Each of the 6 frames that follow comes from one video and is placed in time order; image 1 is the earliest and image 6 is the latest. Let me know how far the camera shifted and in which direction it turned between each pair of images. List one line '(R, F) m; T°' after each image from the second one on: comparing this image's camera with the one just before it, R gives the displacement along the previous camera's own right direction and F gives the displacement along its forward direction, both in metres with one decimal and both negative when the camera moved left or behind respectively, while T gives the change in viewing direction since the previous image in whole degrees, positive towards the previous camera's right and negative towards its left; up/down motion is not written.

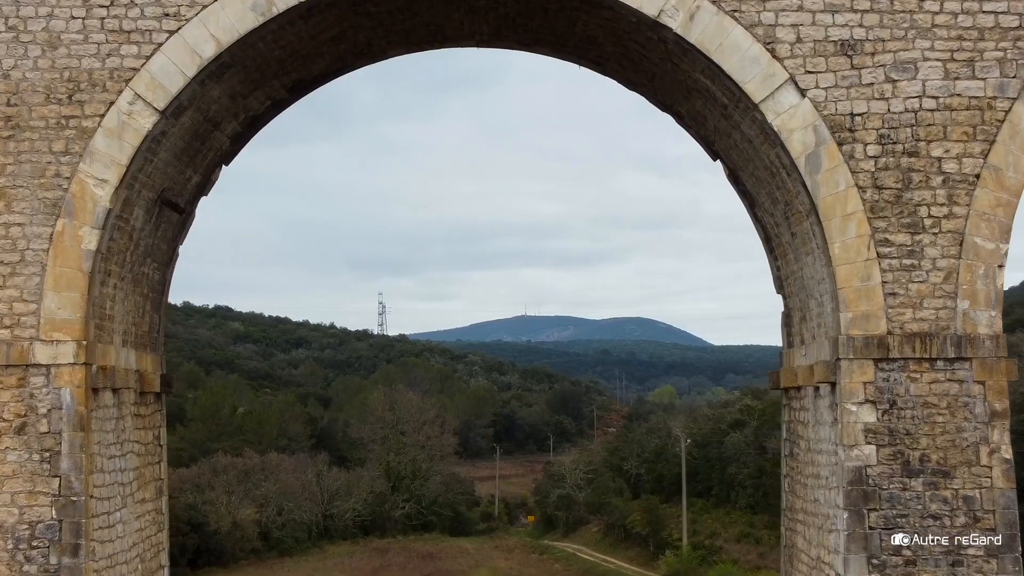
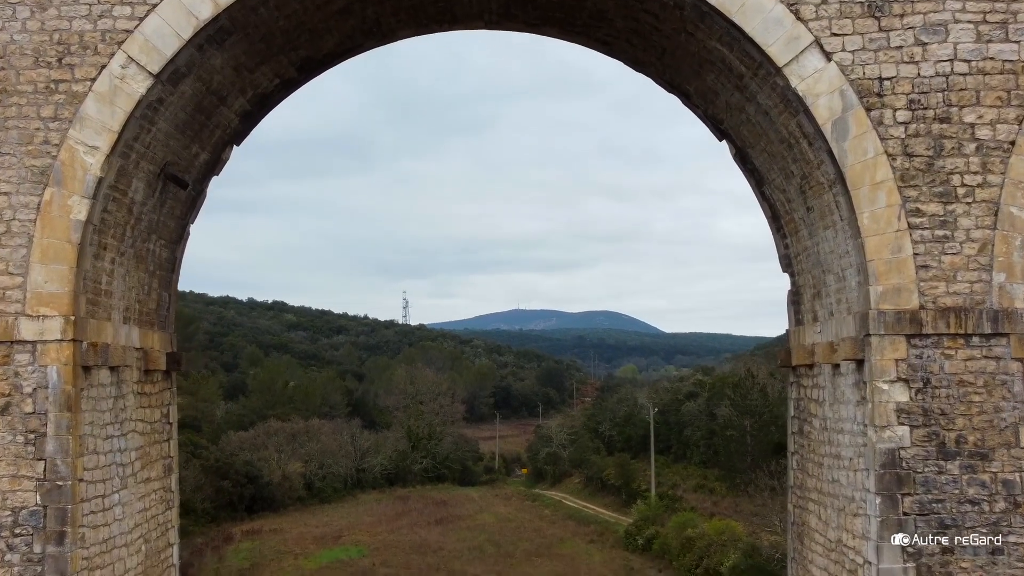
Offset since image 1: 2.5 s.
(0.0, +0.2) m; -1°
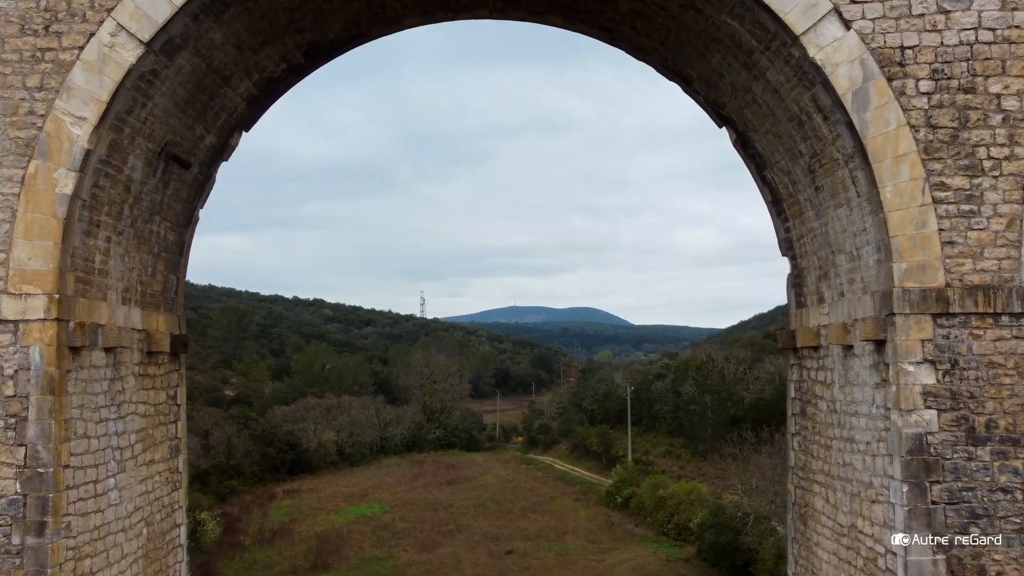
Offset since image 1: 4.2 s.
(0.0, +0.2) m; 0°
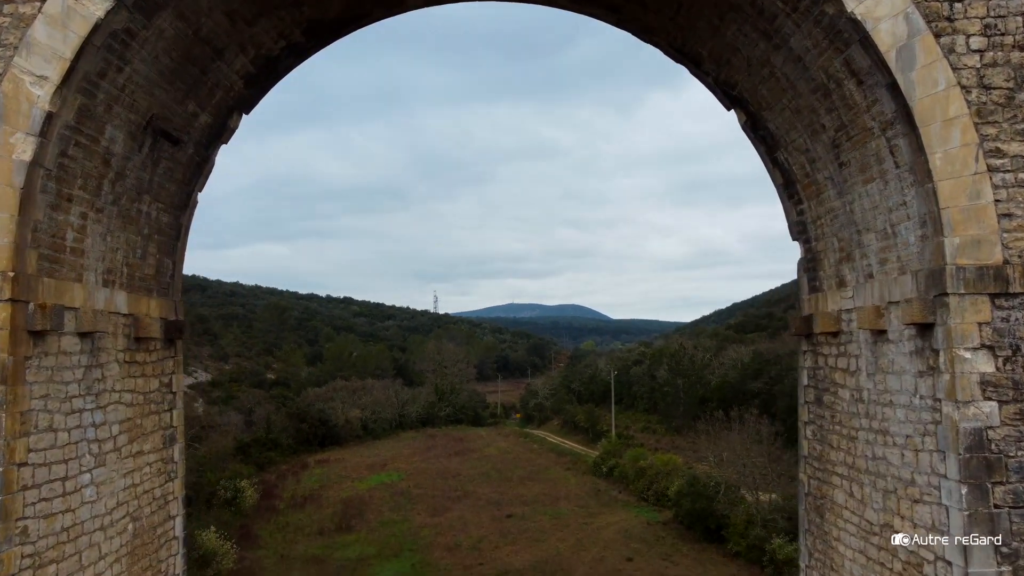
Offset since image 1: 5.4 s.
(0.0, +0.4) m; -1°
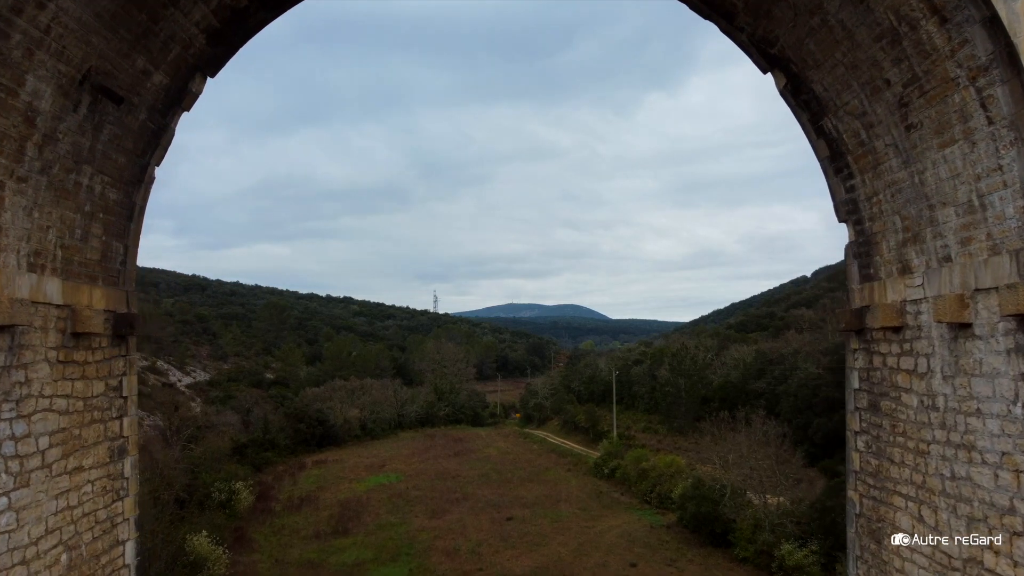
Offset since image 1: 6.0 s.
(0.0, +1.1) m; 0°
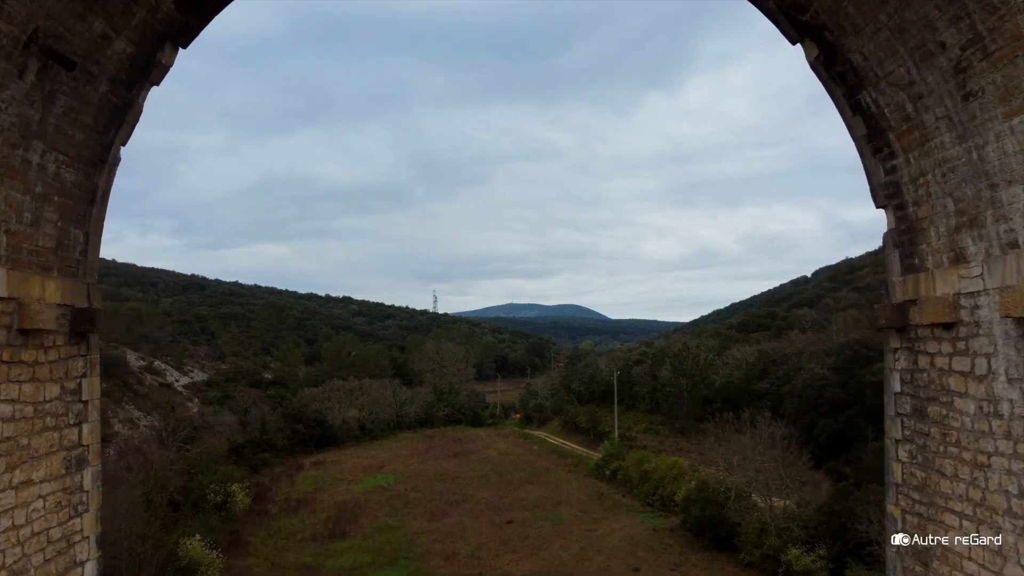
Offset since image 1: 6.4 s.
(0.0, +0.7) m; 0°
